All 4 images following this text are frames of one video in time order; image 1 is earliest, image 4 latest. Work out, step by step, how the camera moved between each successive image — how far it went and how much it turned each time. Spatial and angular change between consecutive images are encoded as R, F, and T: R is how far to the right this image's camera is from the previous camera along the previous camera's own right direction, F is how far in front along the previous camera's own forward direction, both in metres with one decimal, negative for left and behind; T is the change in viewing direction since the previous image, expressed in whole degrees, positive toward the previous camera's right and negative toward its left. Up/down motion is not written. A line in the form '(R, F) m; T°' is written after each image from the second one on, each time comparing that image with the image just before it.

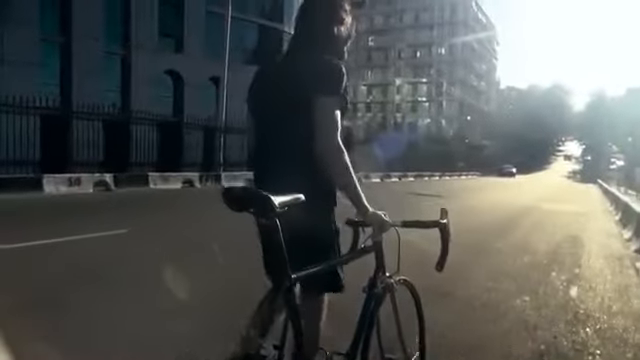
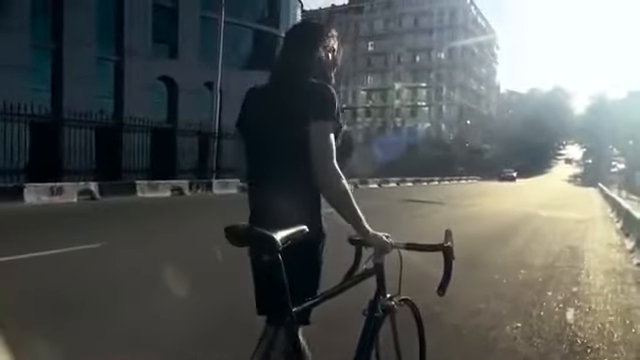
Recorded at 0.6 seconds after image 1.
(+0.2, +0.5) m; 0°
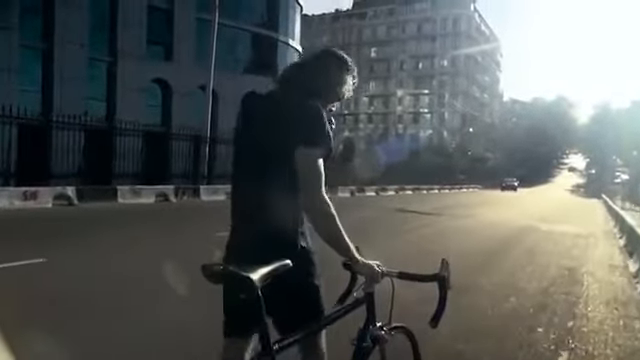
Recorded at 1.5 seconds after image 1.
(+0.3, +0.8) m; 0°
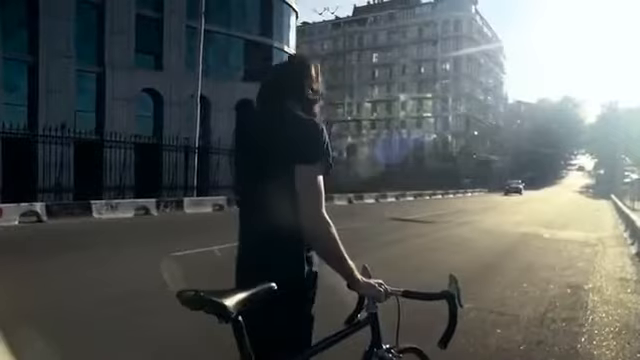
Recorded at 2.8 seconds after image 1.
(+0.4, +1.1) m; -1°
